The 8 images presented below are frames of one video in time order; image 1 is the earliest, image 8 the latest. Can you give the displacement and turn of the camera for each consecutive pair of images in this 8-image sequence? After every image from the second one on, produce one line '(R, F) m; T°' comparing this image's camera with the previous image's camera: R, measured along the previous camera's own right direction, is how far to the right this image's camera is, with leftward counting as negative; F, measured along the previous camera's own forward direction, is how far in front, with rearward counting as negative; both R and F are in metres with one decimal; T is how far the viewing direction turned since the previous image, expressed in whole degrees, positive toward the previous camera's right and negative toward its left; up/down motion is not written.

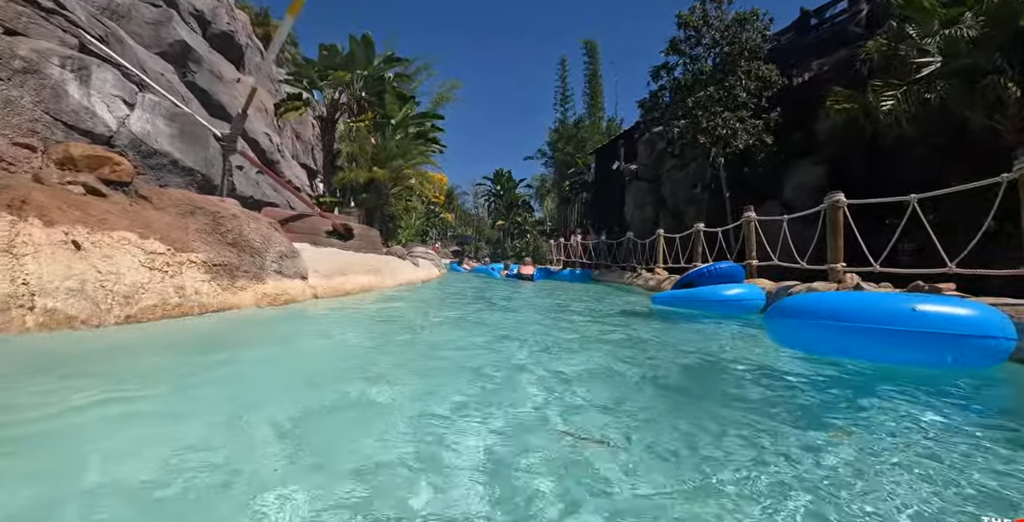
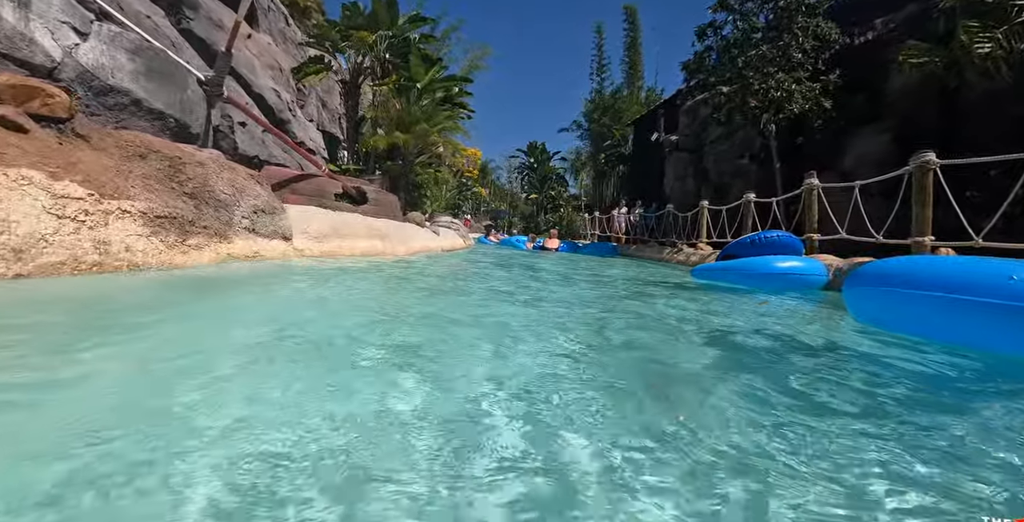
(+0.2, +1.2) m; -4°
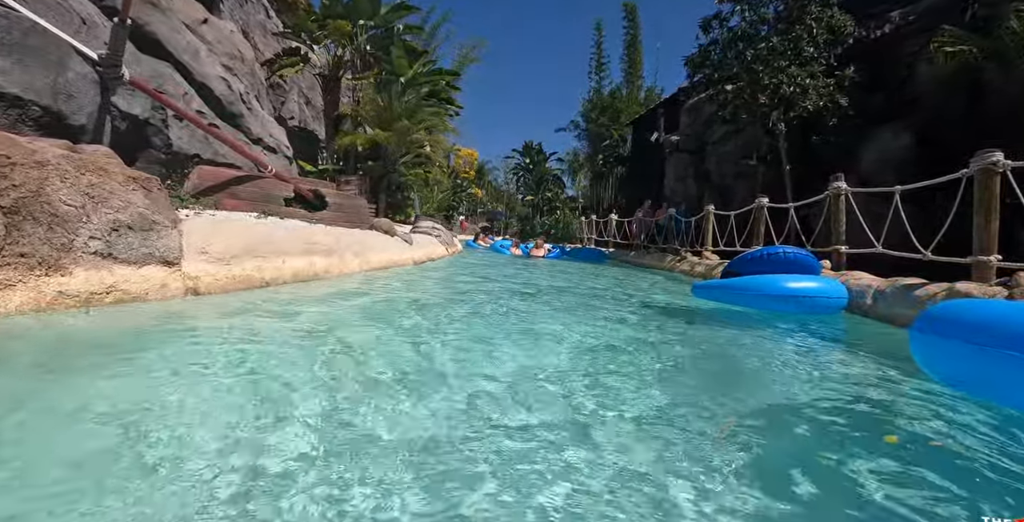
(+0.4, +1.5) m; 0°
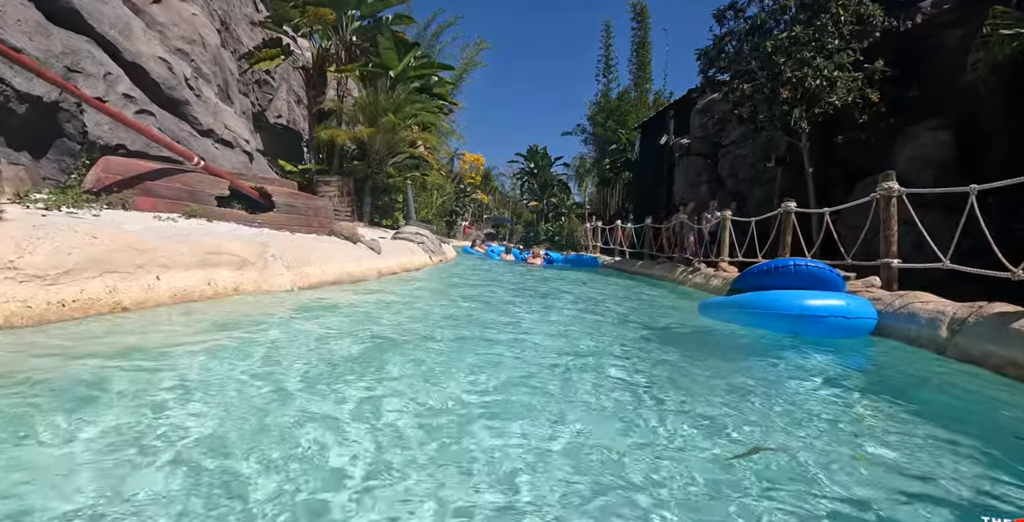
(+0.4, +1.6) m; -1°
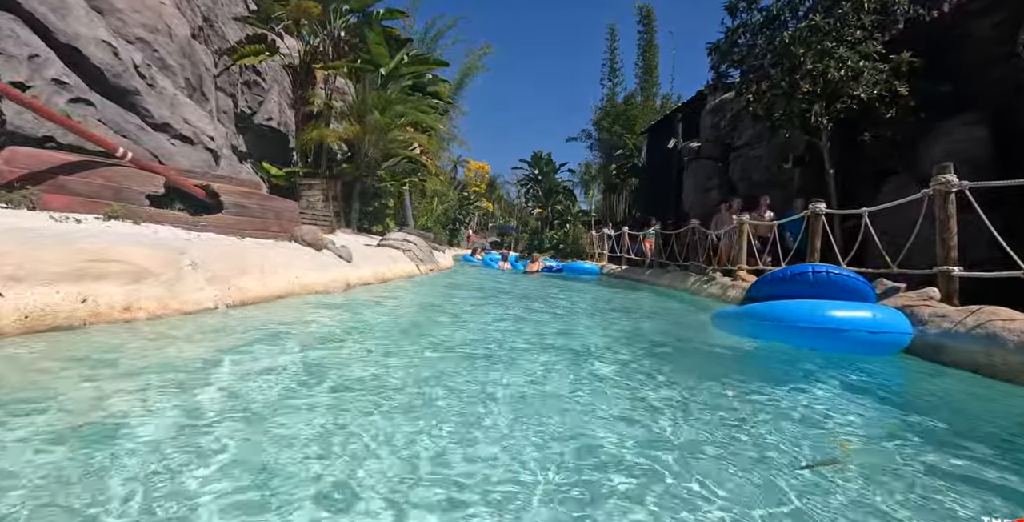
(+0.3, +1.2) m; -1°
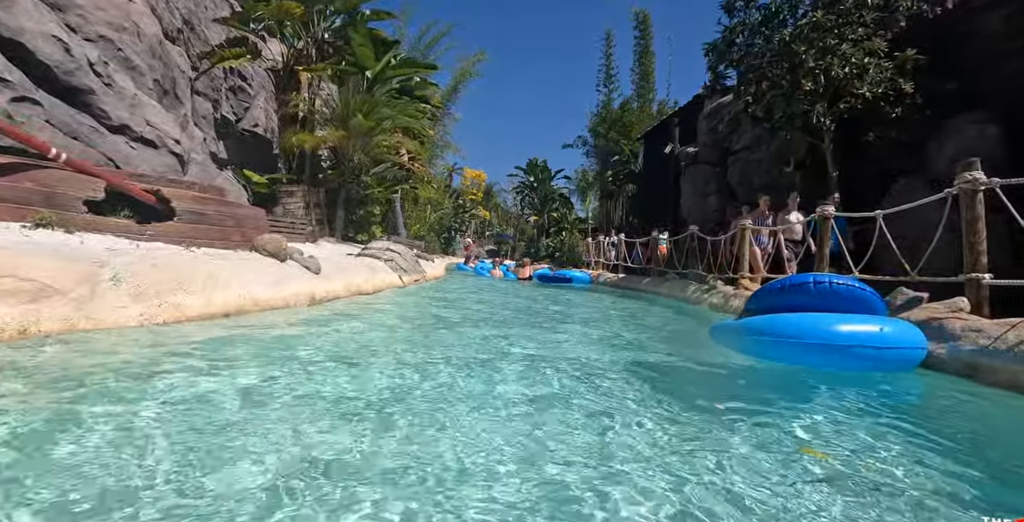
(+0.2, +0.6) m; 0°
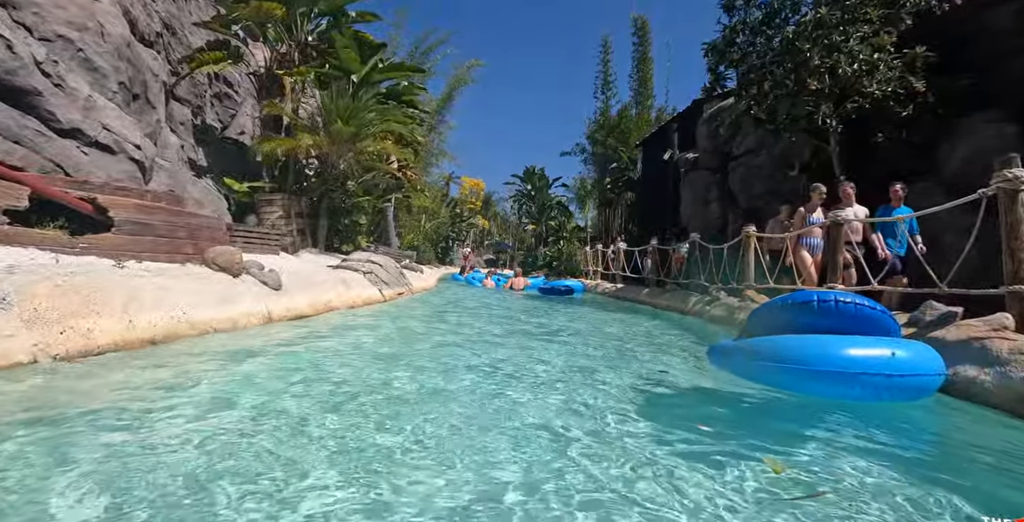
(+0.2, +0.7) m; 0°
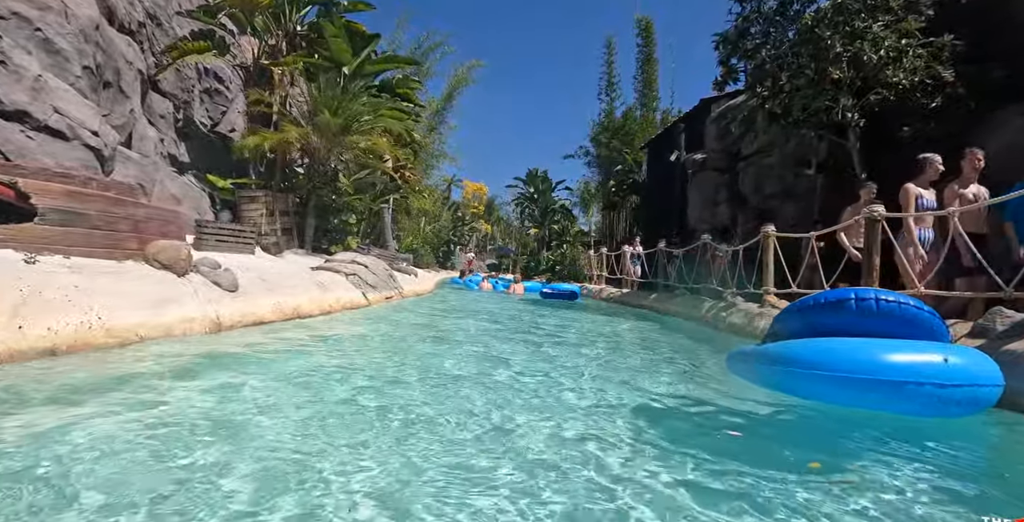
(+0.1, +0.9) m; 0°
